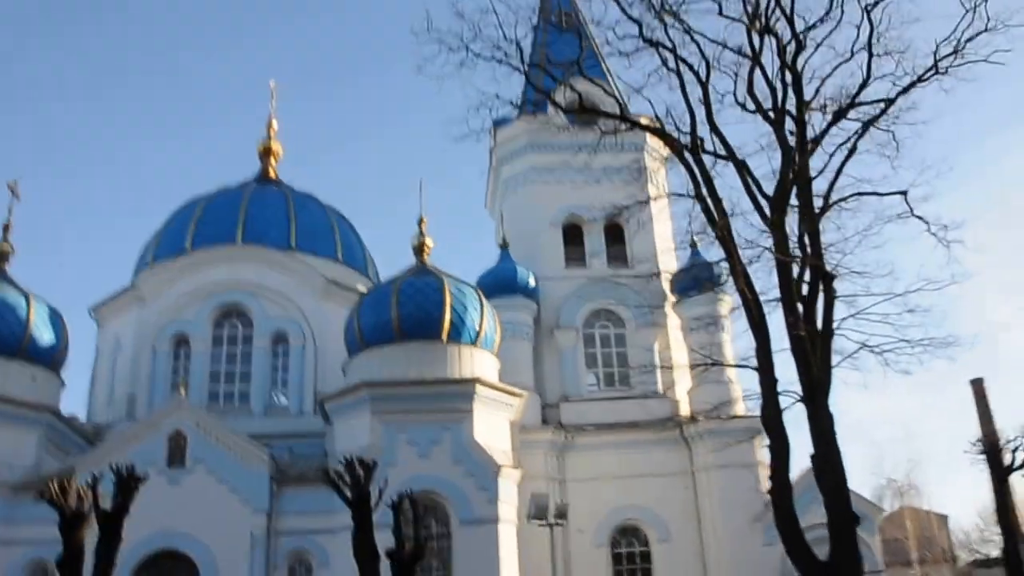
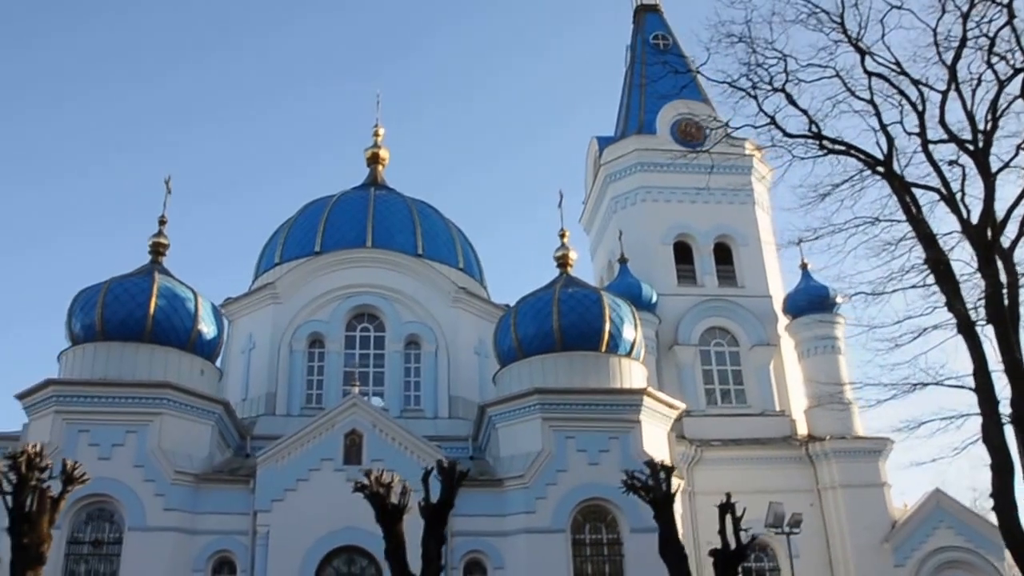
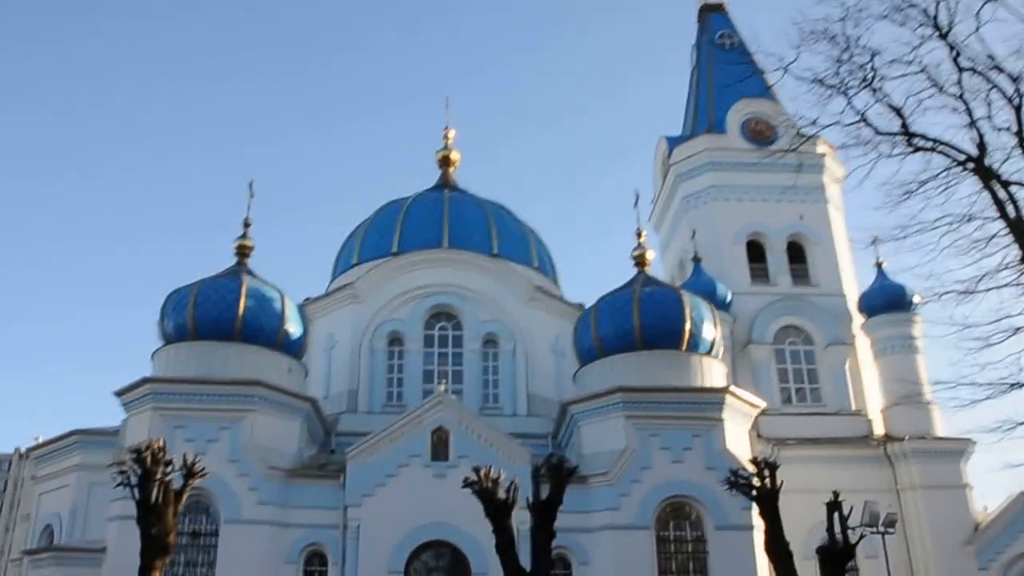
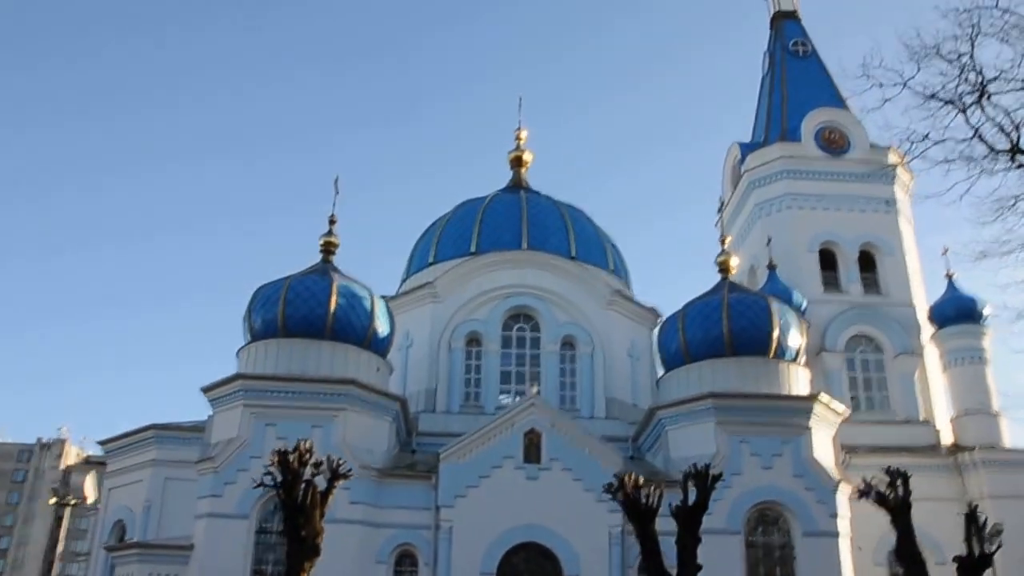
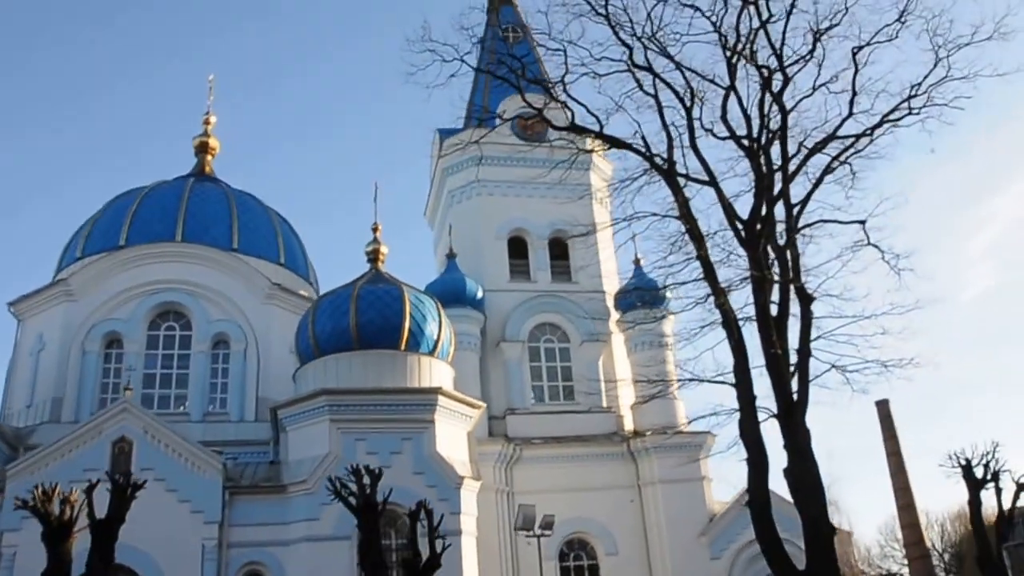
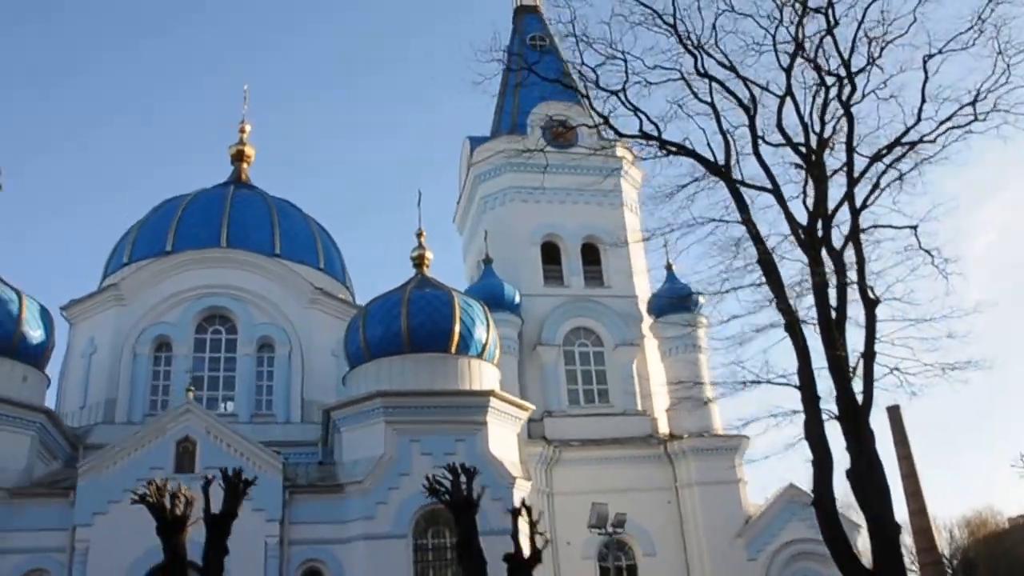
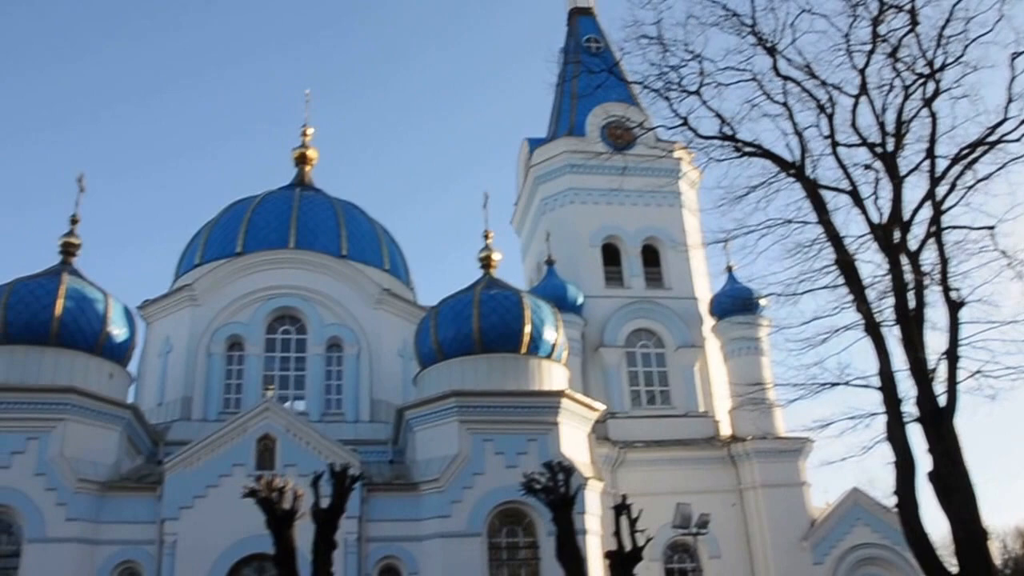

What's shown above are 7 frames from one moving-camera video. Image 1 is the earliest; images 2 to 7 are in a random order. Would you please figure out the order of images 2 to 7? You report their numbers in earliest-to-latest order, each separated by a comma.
5, 6, 7, 2, 3, 4
